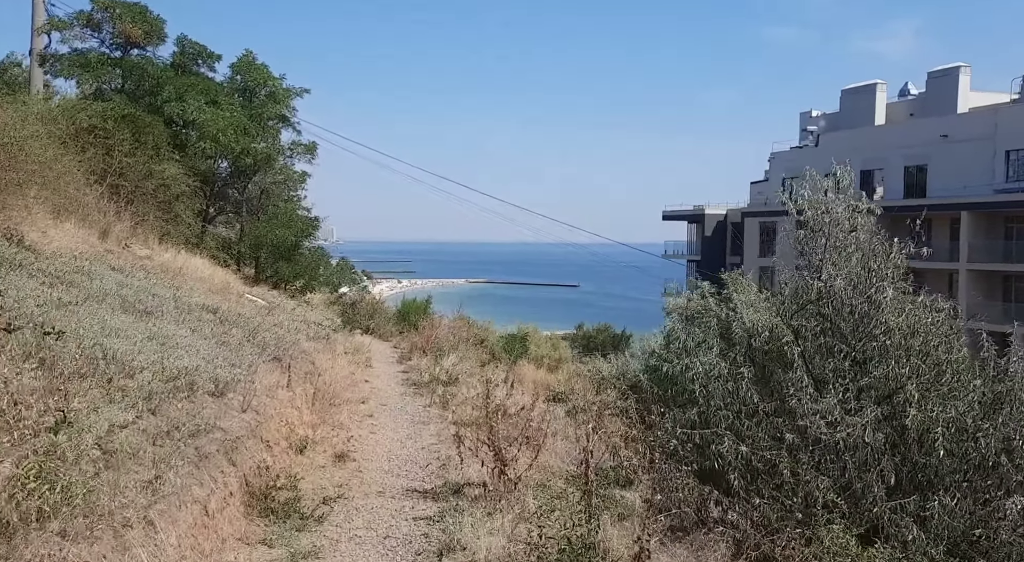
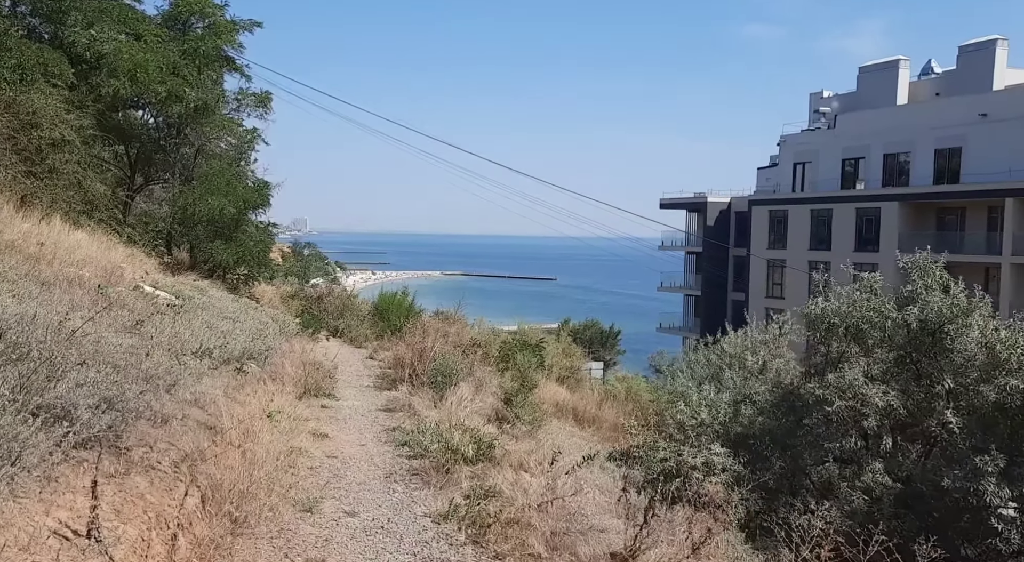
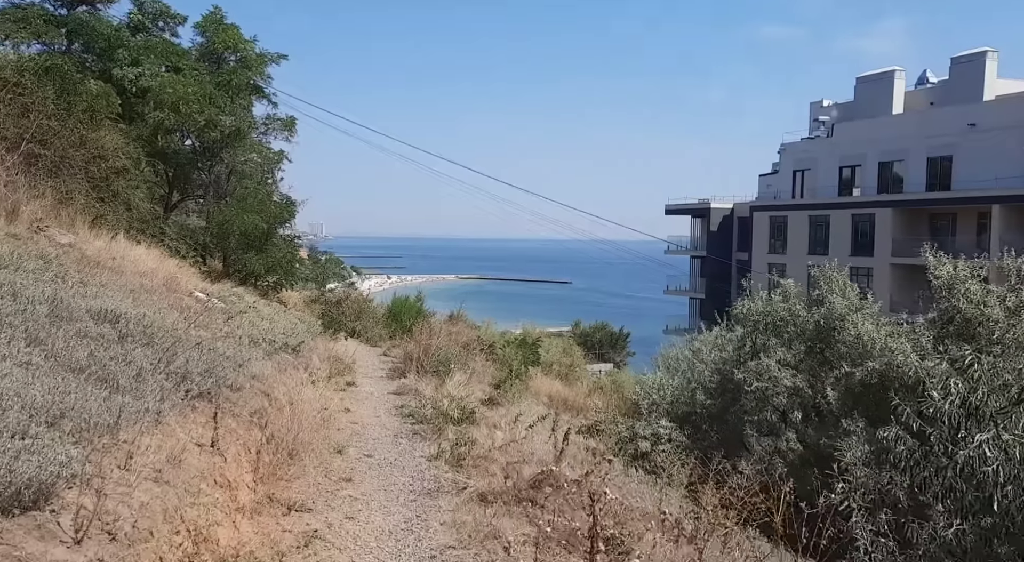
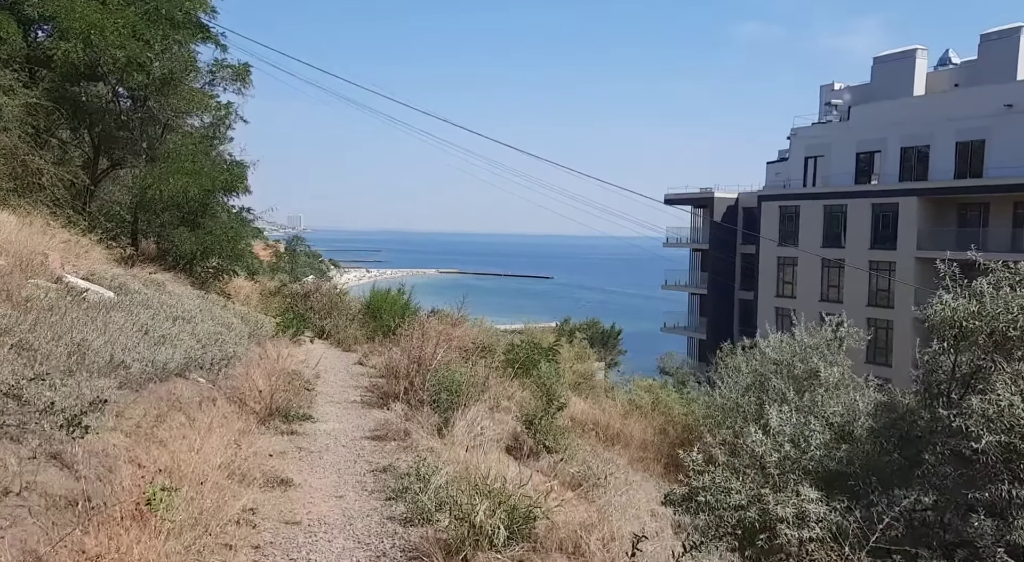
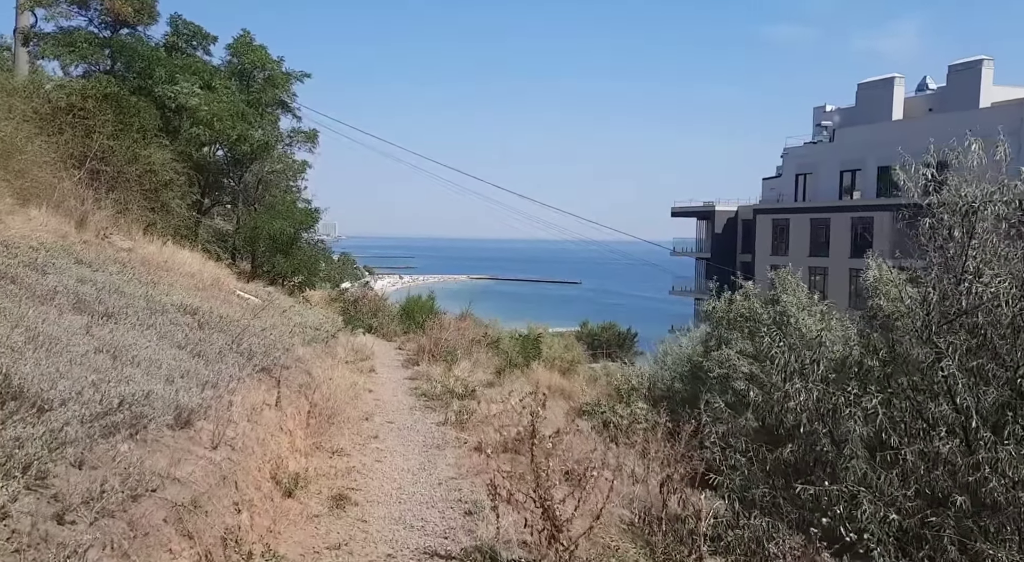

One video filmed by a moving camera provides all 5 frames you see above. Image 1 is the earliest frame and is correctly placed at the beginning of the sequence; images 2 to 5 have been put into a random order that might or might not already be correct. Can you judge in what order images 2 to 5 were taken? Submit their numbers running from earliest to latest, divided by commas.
5, 3, 2, 4
